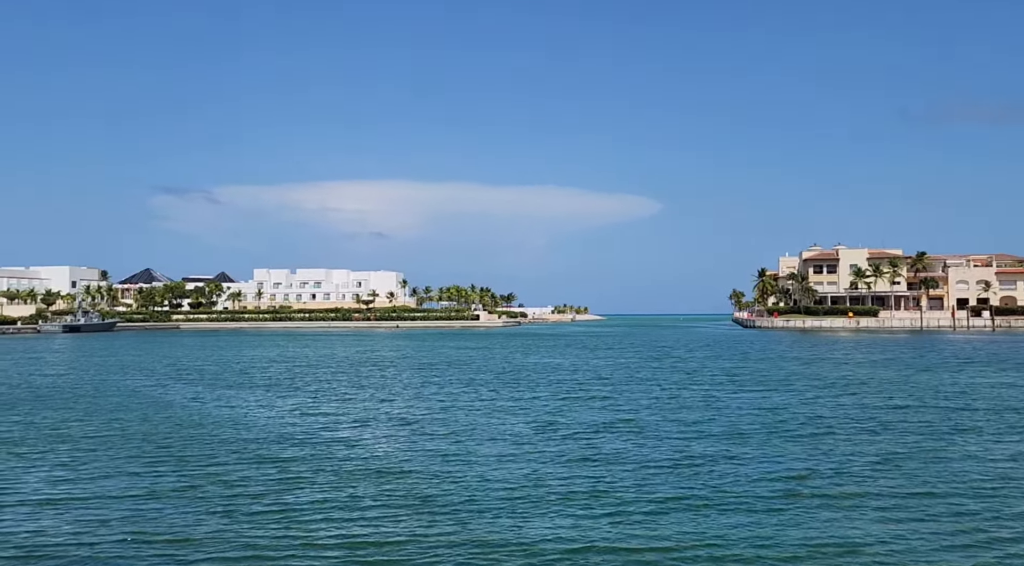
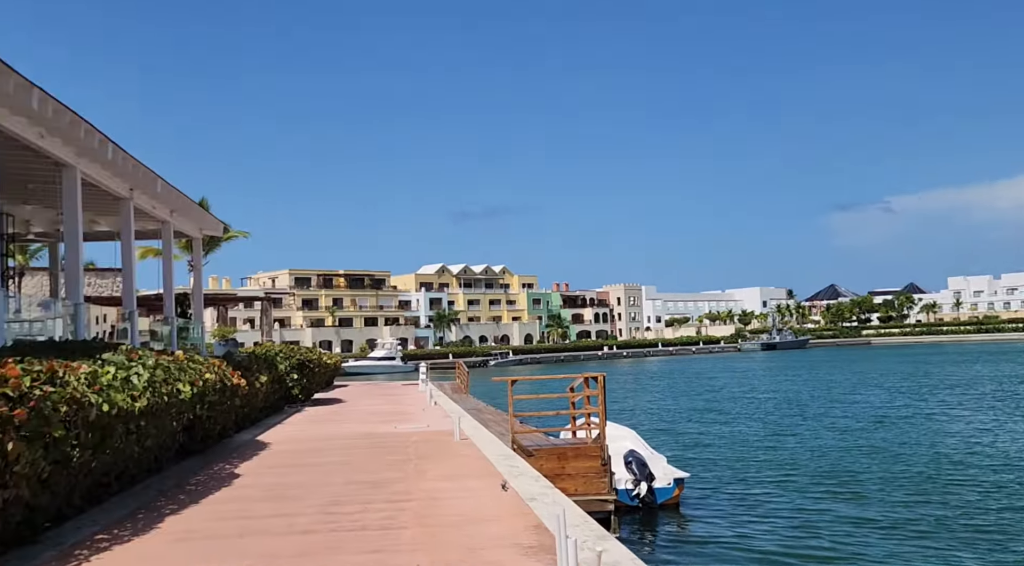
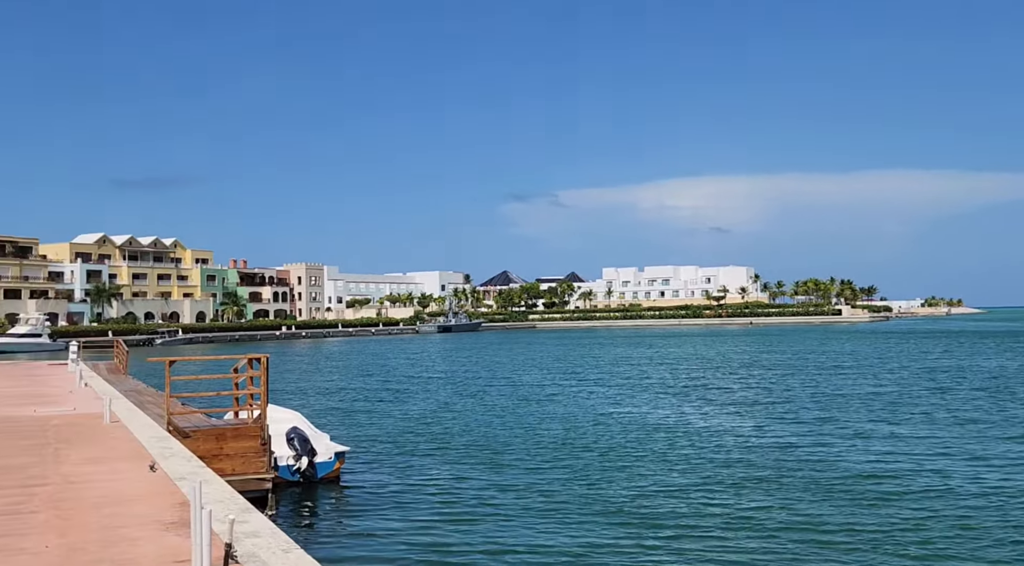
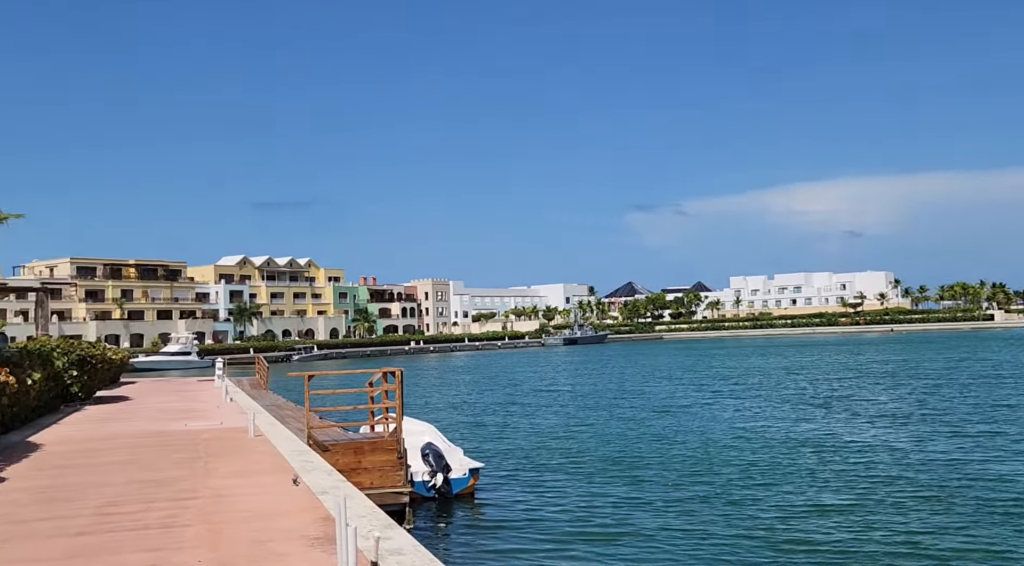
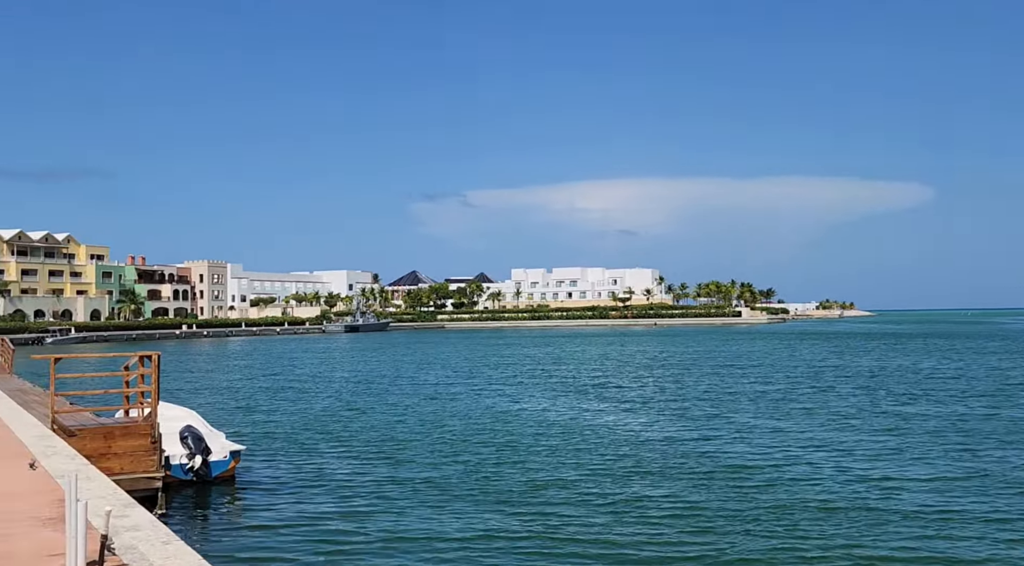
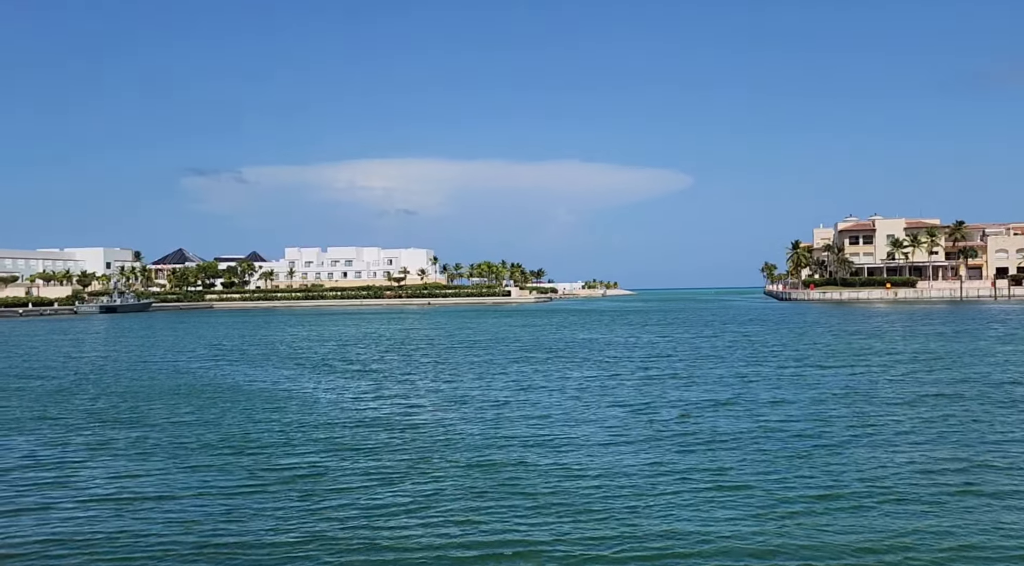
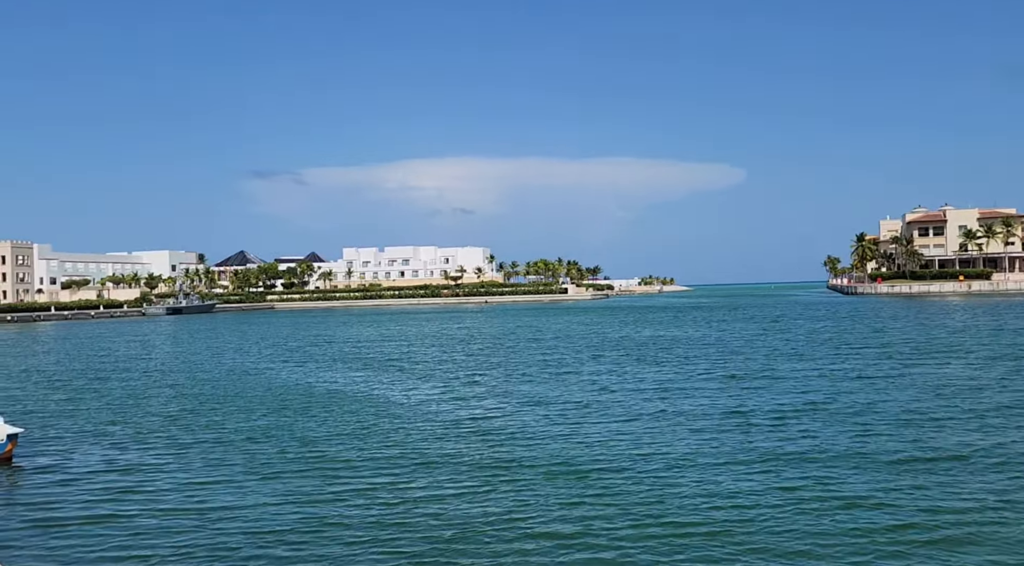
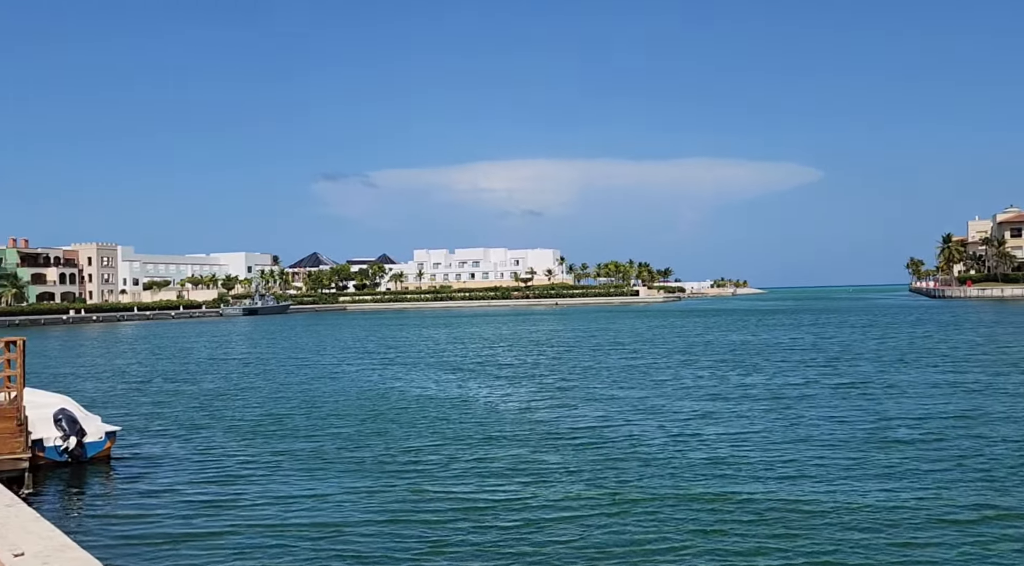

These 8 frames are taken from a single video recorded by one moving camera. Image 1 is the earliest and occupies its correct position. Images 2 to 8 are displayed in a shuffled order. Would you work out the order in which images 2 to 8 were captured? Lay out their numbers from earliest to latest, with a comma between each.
6, 7, 8, 5, 3, 4, 2
